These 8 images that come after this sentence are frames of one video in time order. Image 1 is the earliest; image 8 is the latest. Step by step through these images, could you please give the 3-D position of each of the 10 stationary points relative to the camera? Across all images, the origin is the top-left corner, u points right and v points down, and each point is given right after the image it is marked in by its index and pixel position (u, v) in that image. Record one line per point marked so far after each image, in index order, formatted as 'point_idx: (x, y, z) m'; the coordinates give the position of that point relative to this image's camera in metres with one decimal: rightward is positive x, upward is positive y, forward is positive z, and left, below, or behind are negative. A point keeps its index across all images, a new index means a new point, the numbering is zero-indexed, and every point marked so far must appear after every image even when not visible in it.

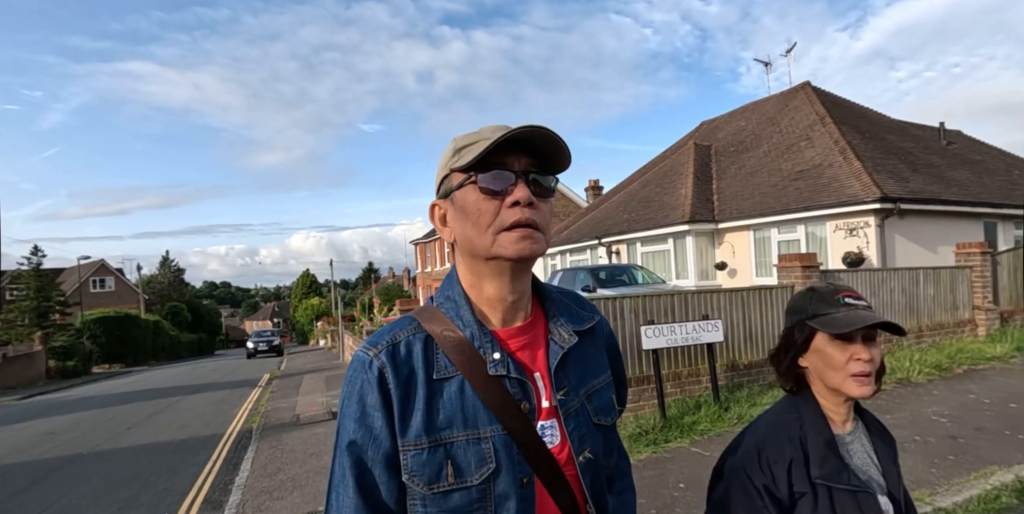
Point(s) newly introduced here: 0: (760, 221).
0: (+6.0, +0.9, +13.0) m
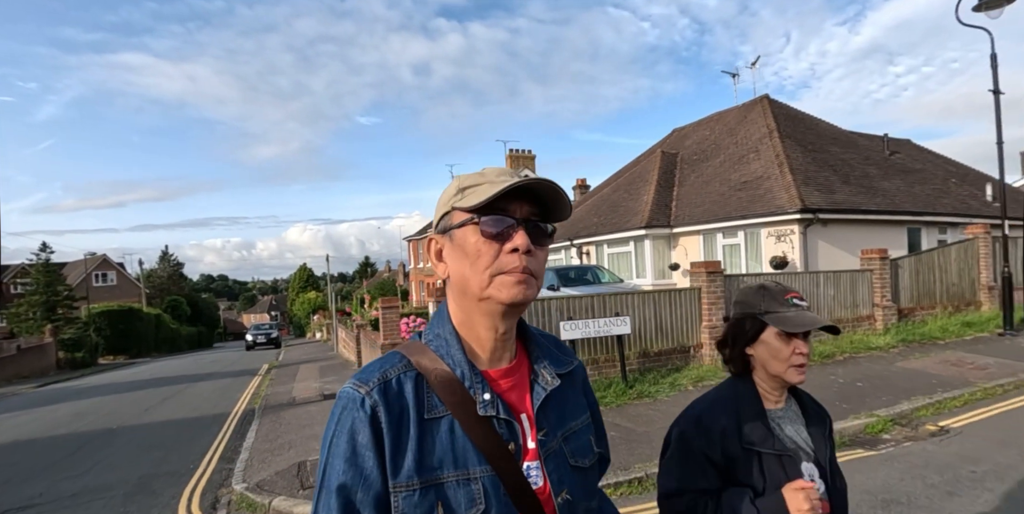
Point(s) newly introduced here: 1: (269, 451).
0: (+5.3, +0.8, +14.6) m
1: (-3.4, -2.8, +7.7) m
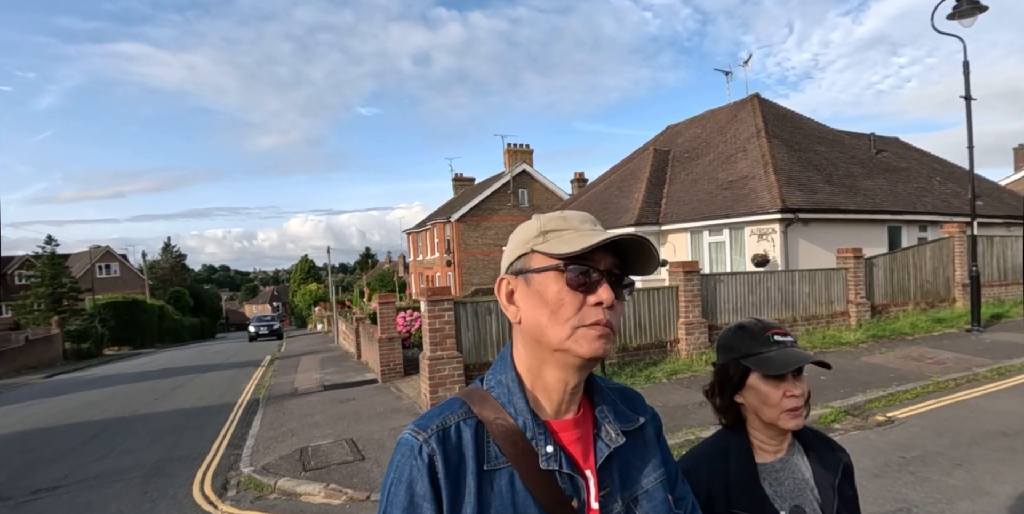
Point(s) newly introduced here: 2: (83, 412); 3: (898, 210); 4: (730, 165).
0: (+5.1, +0.9, +15.1) m
1: (-3.6, -2.8, +8.3) m
2: (-9.6, -3.5, +12.0) m
3: (+10.8, +1.3, +15.0) m
4: (+6.8, +2.8, +16.7) m
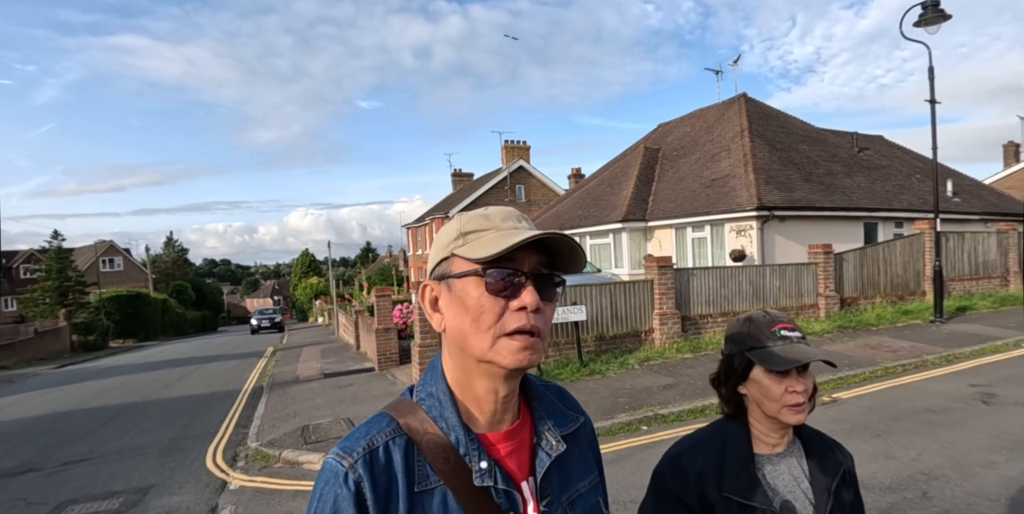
0: (+4.9, +1.0, +15.8) m
1: (-3.9, -2.7, +9.0) m
2: (-9.9, -3.4, +12.7) m
3: (+10.6, +1.5, +15.7) m
4: (+6.5, +3.0, +17.3) m
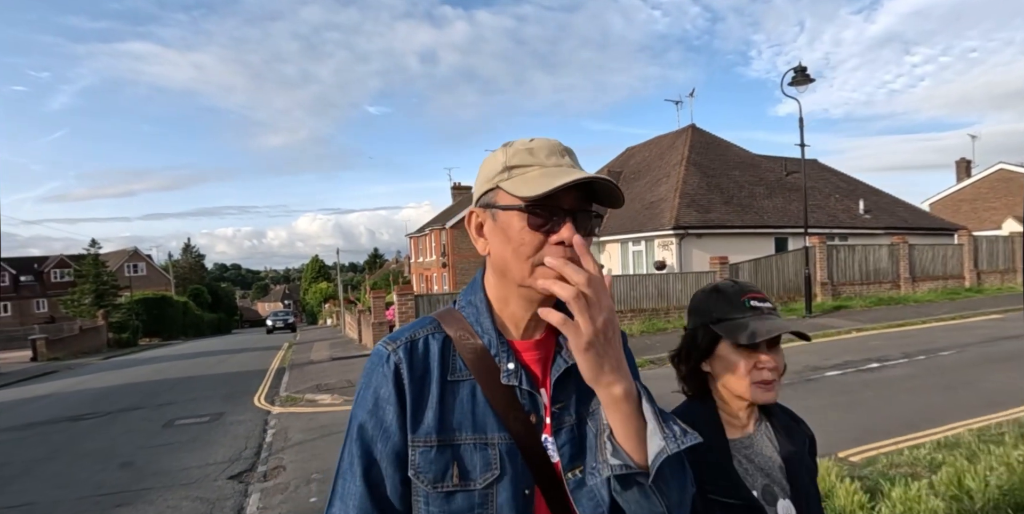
0: (+3.9, +0.7, +19.3) m
1: (-5.0, -2.9, +12.6) m
2: (-10.9, -3.6, +16.4) m
3: (+9.6, +1.2, +19.1) m
4: (+5.6, +2.7, +20.8) m
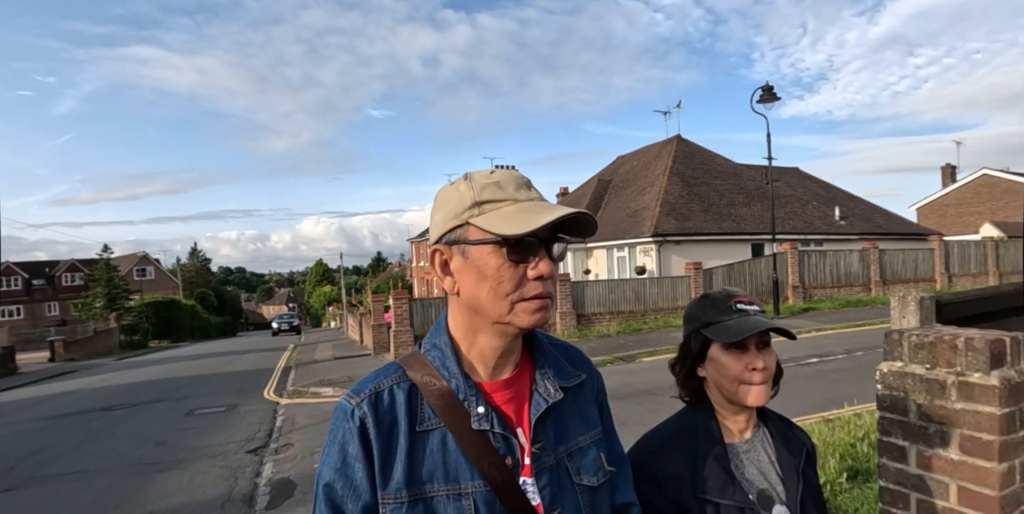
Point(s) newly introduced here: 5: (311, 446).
0: (+3.6, +0.5, +20.5) m
1: (-5.3, -3.1, +13.9) m
2: (-11.2, -3.9, +17.7) m
3: (+9.3, +1.0, +20.3) m
4: (+5.3, +2.5, +22.0) m
5: (-2.8, -2.6, +7.5) m
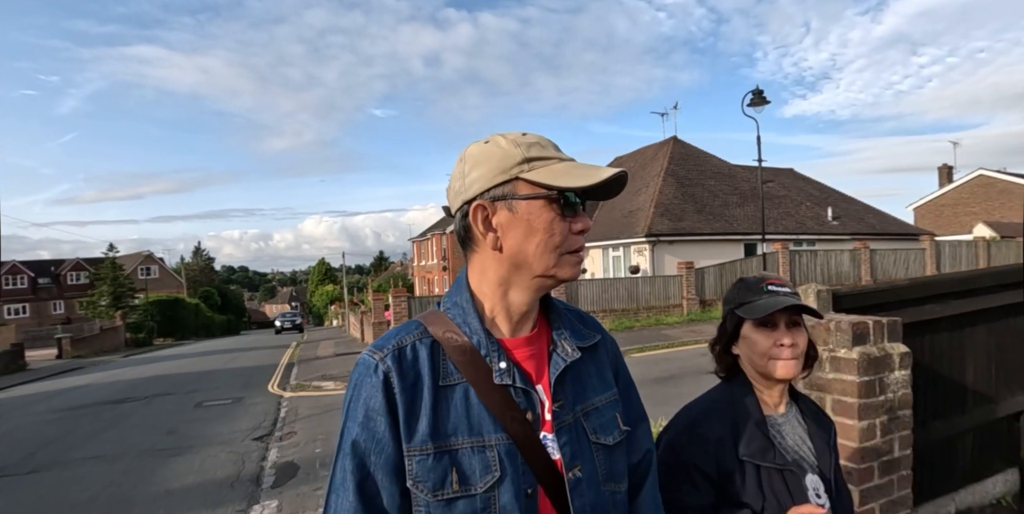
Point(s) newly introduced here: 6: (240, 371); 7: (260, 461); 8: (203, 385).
0: (+3.5, +0.5, +21.0) m
1: (-5.5, -3.1, +14.4) m
2: (-11.3, -3.8, +18.2) m
3: (+9.2, +1.0, +20.7) m
4: (+5.2, +2.5, +22.5) m
5: (-3.0, -2.6, +8.0) m
6: (-8.1, -3.4, +16.0) m
7: (-3.3, -2.6, +7.0) m
8: (-7.9, -3.3, +13.7) m
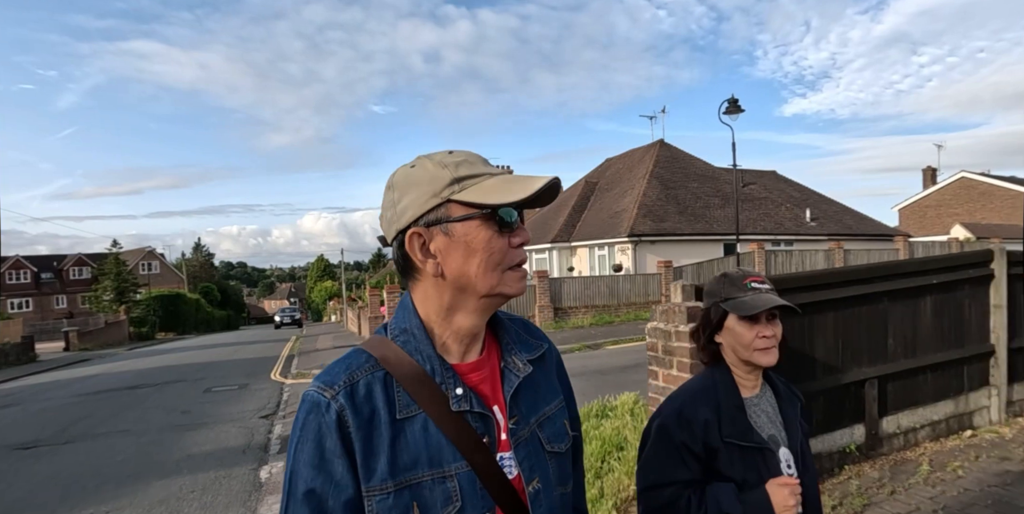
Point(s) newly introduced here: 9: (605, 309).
0: (+3.1, +0.6, +22.0) m
1: (-5.9, -3.0, +15.4) m
2: (-11.7, -3.7, +19.2) m
3: (+8.8, +1.0, +21.7) m
4: (+4.8, +2.5, +23.5) m
5: (-3.3, -2.6, +9.0) m
6: (-8.5, -3.4, +17.0) m
7: (-3.7, -2.6, +8.0) m
8: (-8.3, -3.2, +14.7) m
9: (+3.0, -1.7, +17.4) m
